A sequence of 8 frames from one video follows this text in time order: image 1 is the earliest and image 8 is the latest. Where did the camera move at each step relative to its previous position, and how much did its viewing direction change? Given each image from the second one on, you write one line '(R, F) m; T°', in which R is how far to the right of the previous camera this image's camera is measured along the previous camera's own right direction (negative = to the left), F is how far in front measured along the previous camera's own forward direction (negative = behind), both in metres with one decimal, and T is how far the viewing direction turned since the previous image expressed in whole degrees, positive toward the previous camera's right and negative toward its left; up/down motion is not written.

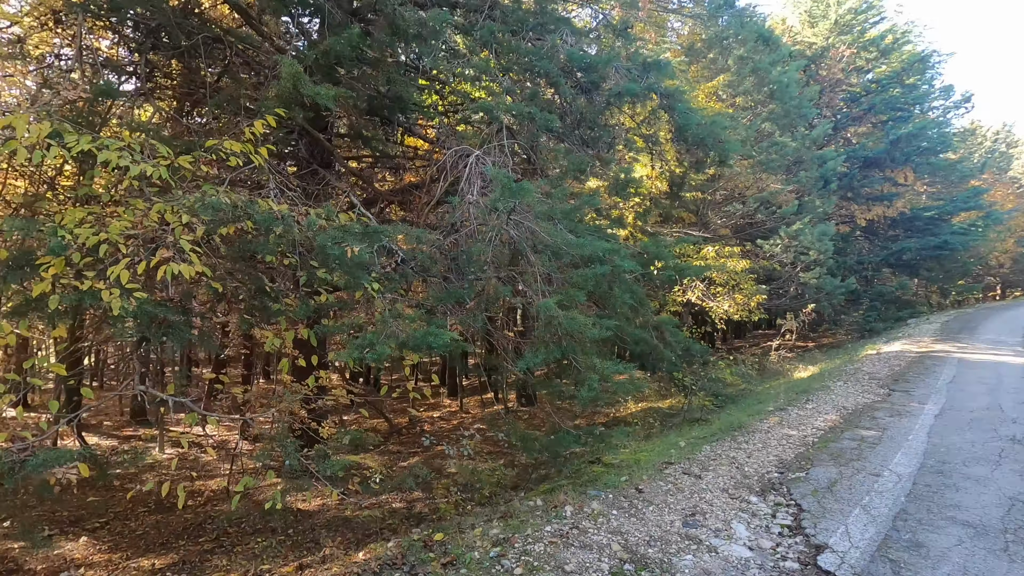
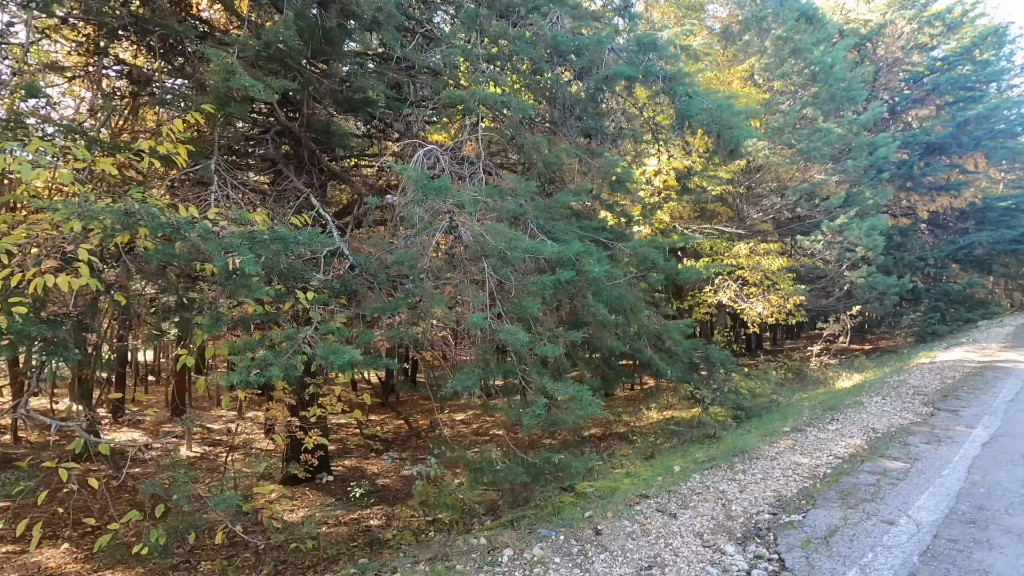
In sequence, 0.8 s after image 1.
(+0.7, +0.5) m; -5°
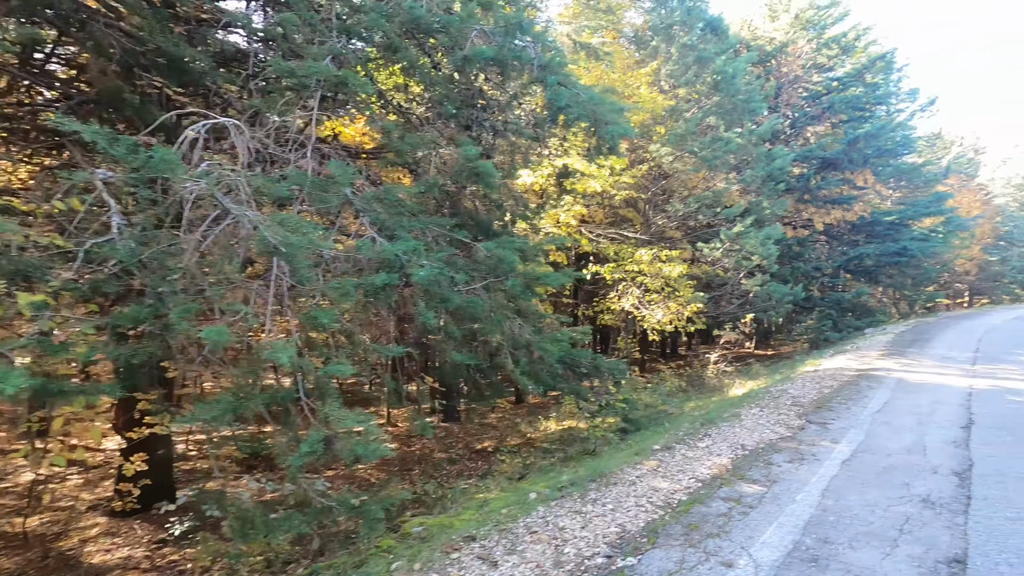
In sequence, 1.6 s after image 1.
(+0.8, +0.6) m; +7°
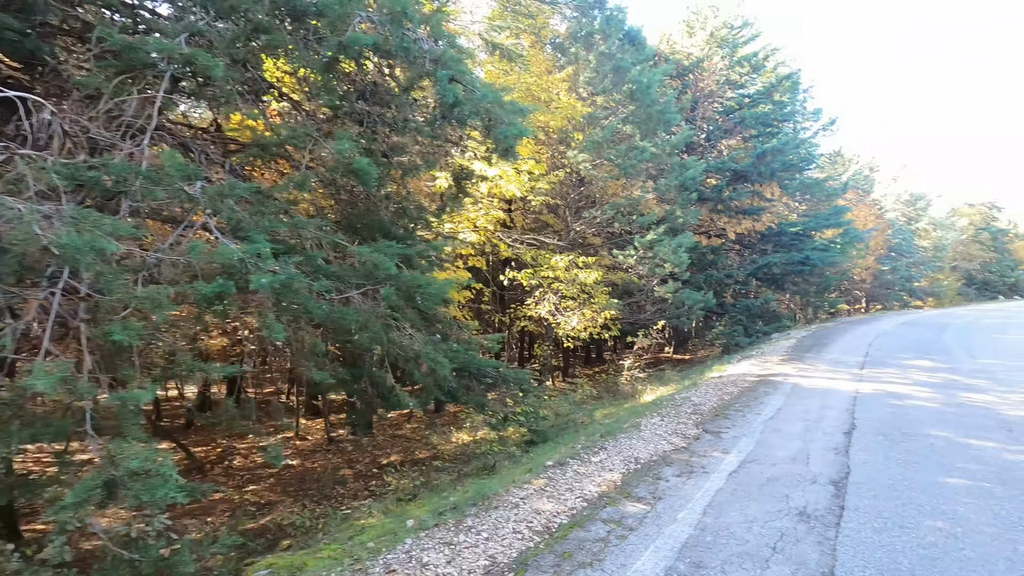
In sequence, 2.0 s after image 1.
(+0.5, +0.3) m; +7°
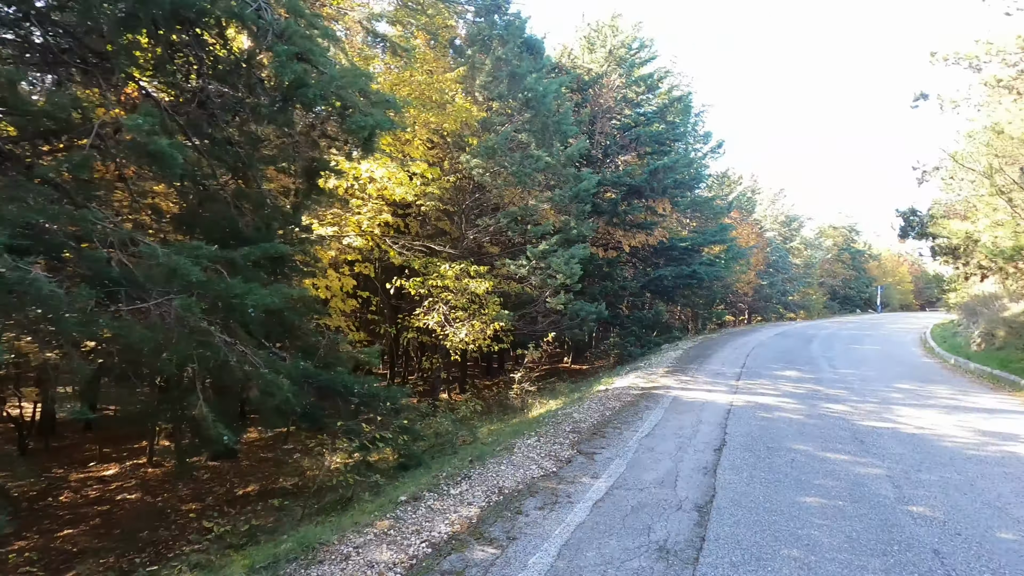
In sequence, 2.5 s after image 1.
(+0.5, +0.5) m; +9°
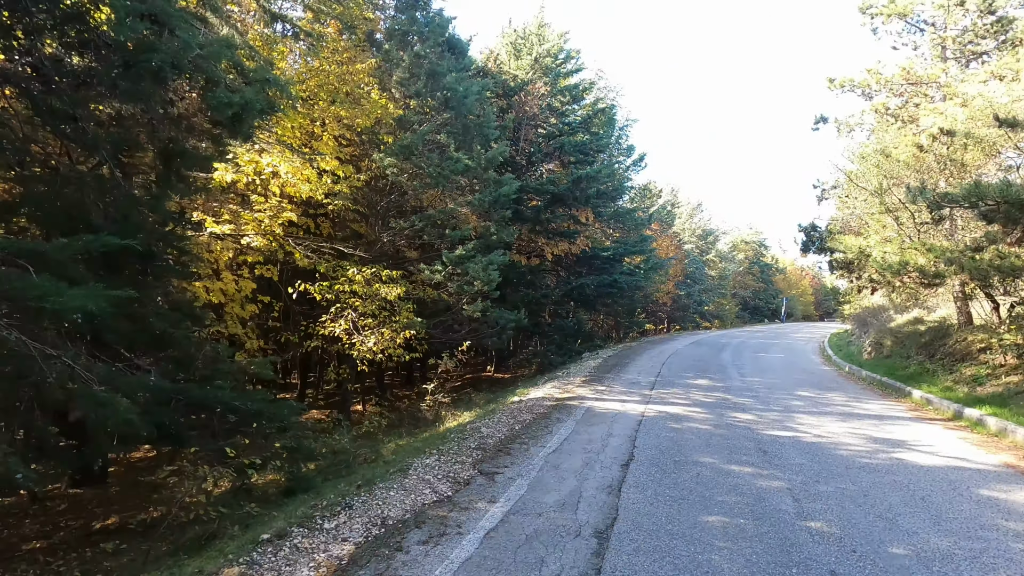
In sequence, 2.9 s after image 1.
(+0.3, +0.4) m; +7°
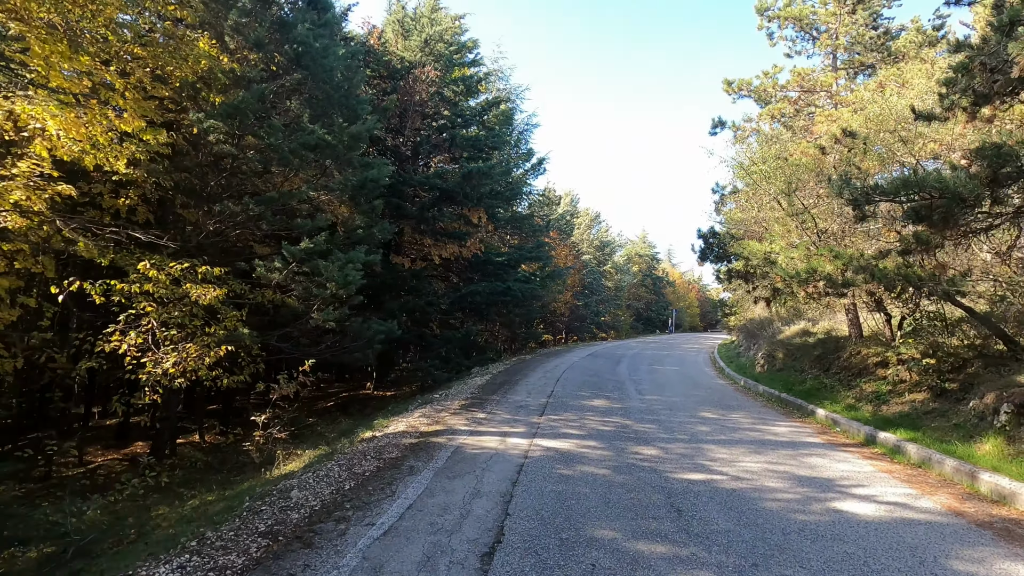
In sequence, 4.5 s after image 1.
(+0.7, +1.9) m; +10°
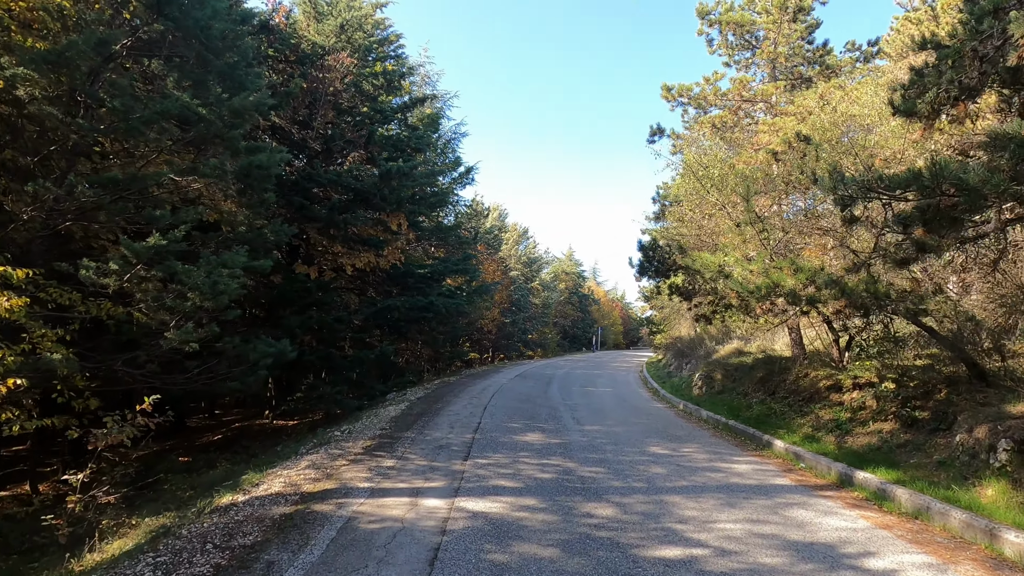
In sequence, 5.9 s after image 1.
(+0.1, +1.6) m; +8°
